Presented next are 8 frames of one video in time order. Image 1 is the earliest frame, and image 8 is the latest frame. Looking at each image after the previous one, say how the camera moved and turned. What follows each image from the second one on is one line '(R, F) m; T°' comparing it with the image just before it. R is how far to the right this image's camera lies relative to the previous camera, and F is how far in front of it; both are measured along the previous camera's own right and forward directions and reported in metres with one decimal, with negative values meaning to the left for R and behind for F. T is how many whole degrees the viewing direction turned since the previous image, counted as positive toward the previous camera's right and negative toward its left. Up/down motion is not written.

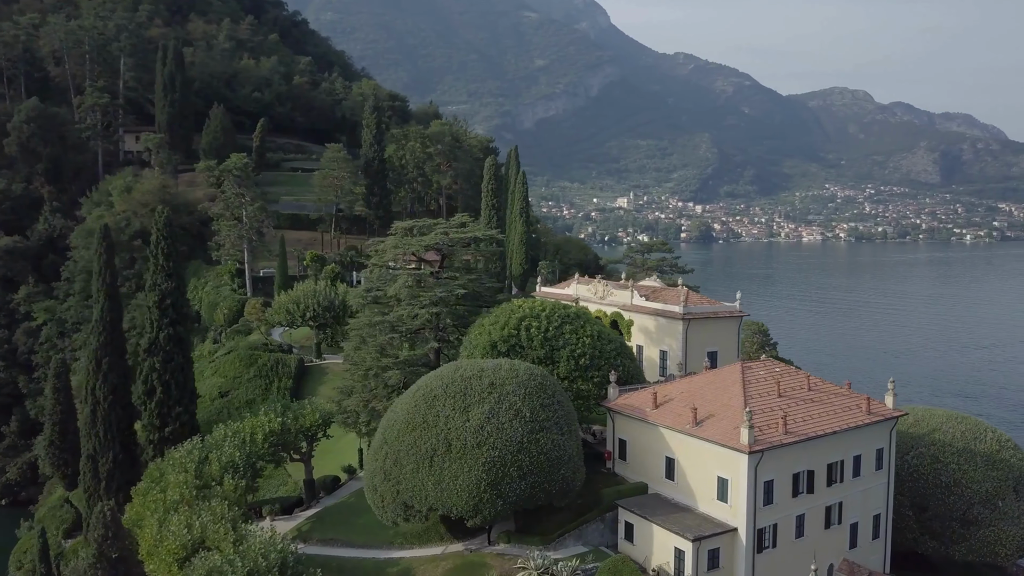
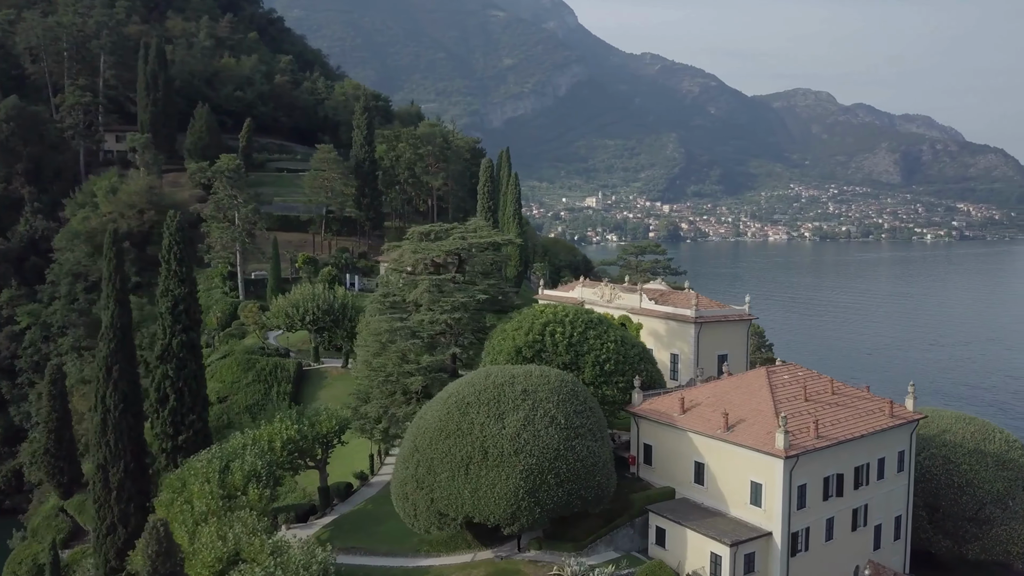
(-1.7, +0.1) m; +2°
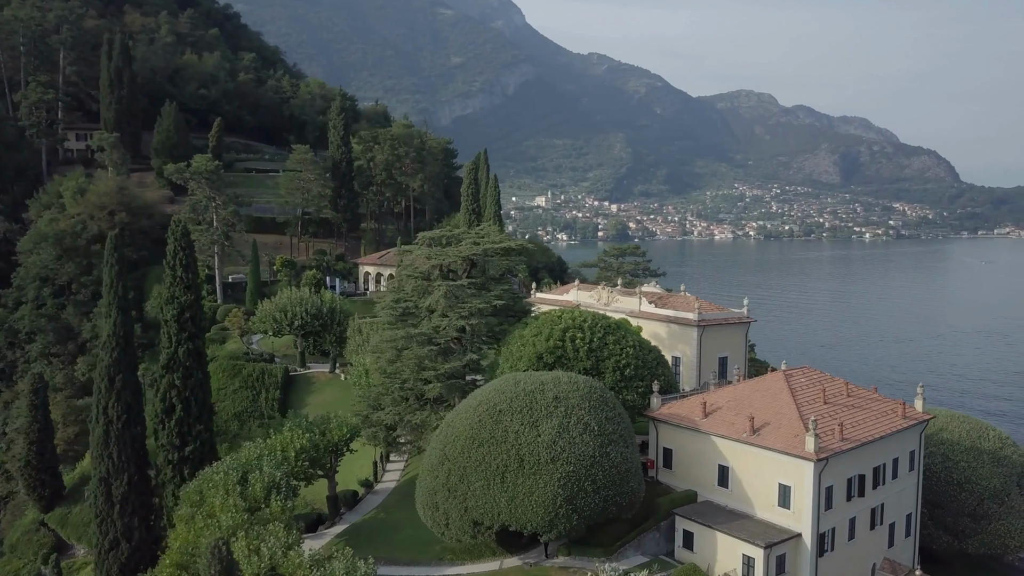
(-2.1, +0.1) m; +3°
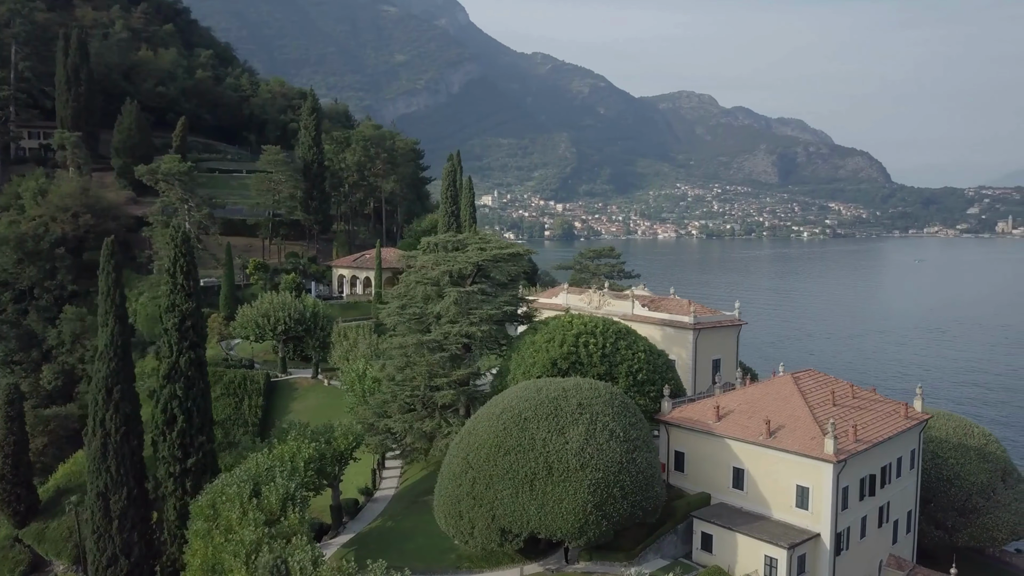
(-2.0, +0.1) m; +4°
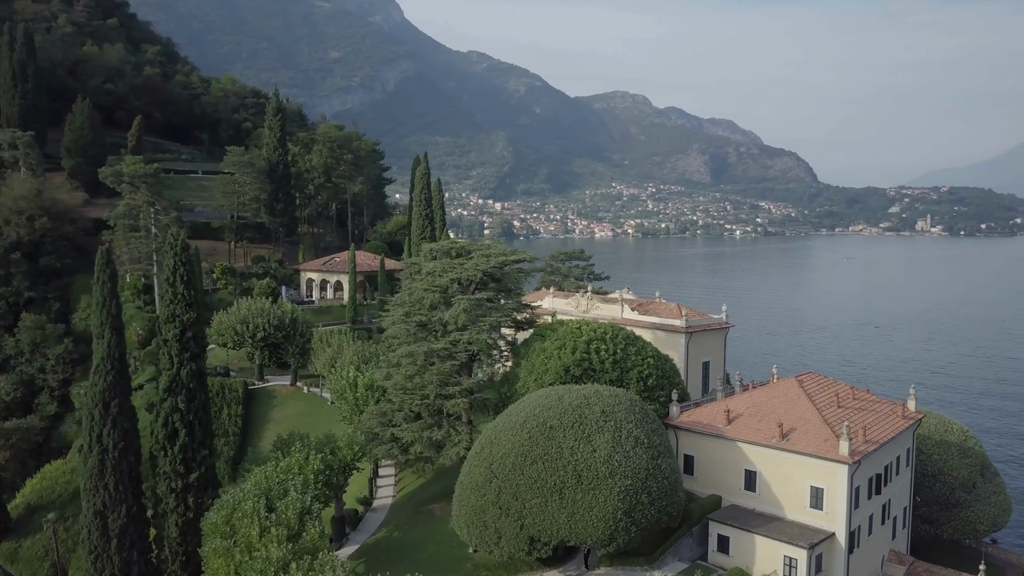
(-2.2, +0.1) m; +4°
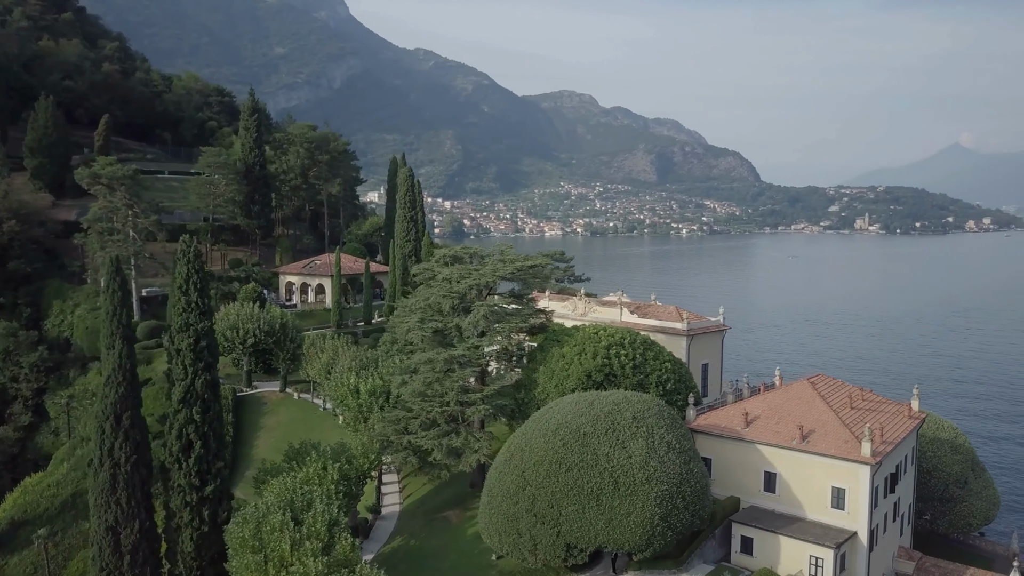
(-2.1, 0.0) m; +3°
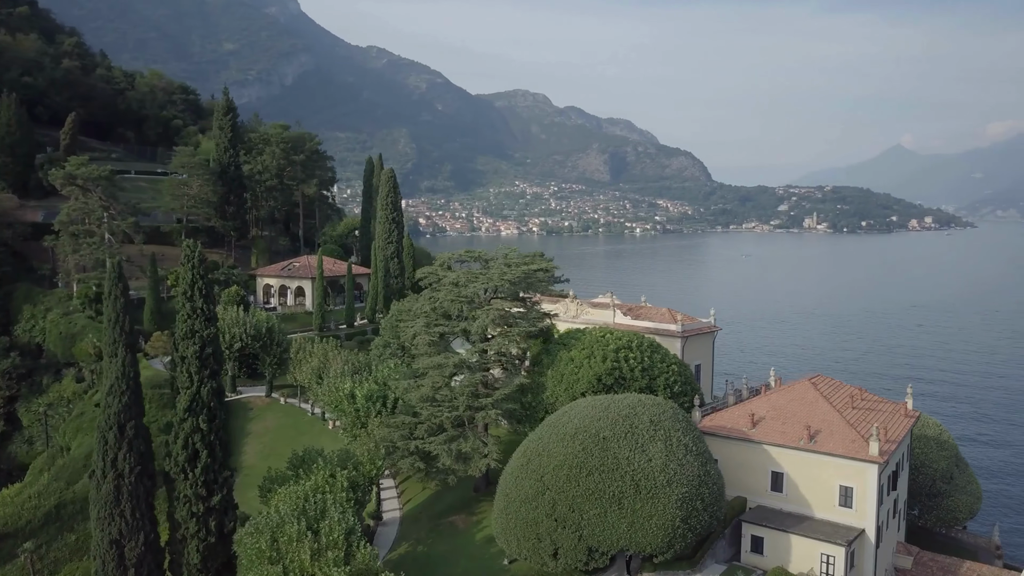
(-1.6, 0.0) m; +3°
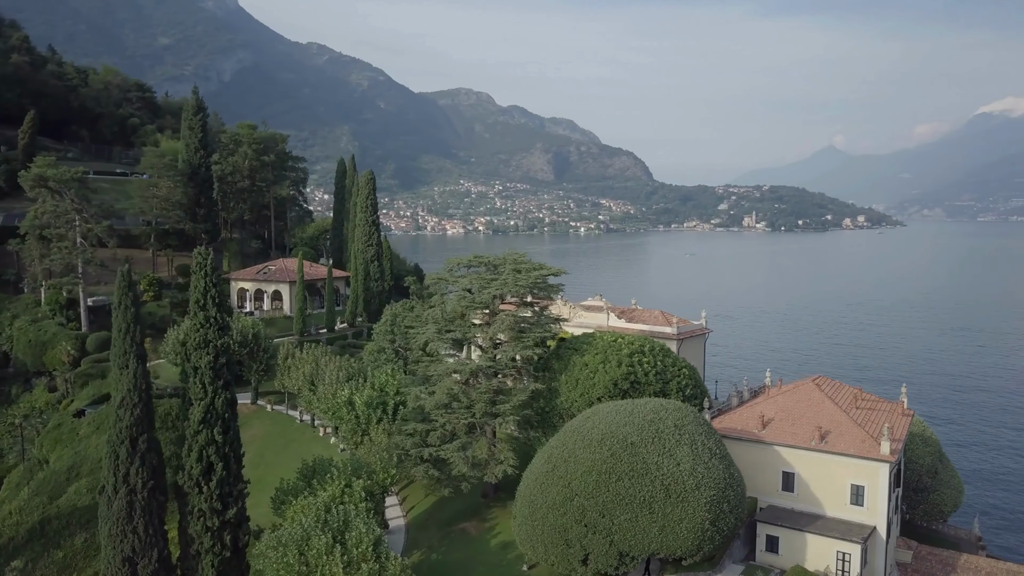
(-2.1, 0.0) m; +4°
